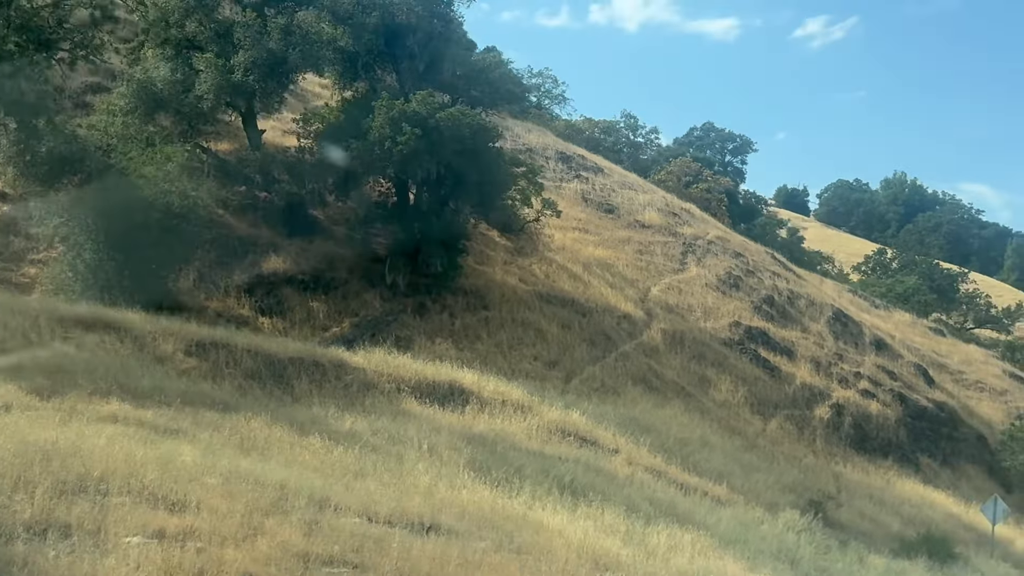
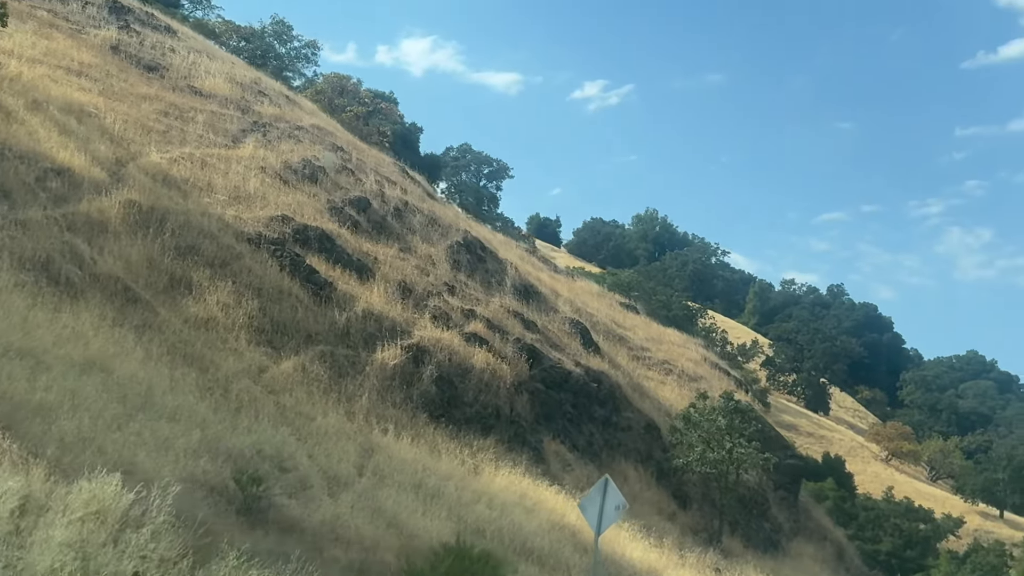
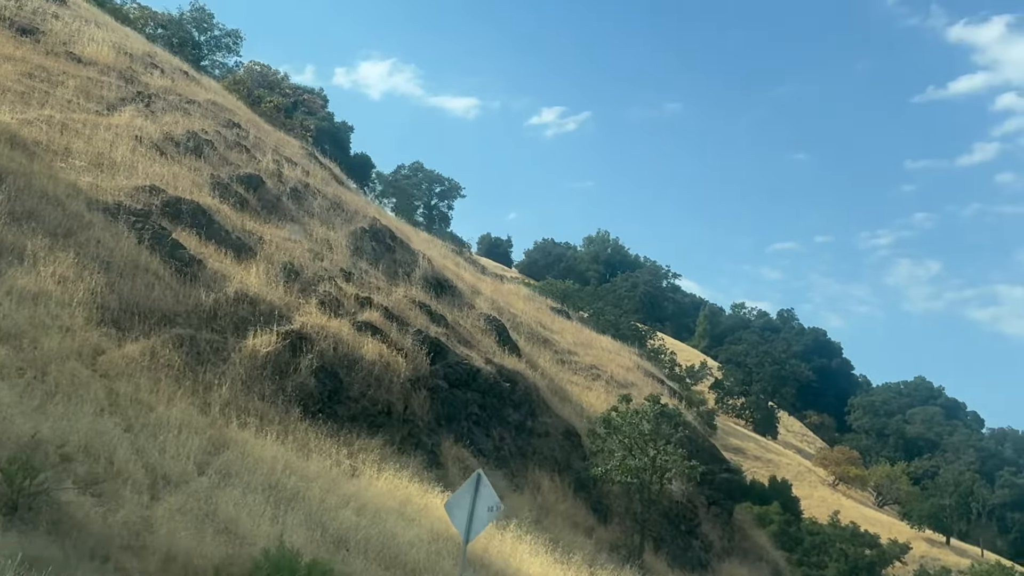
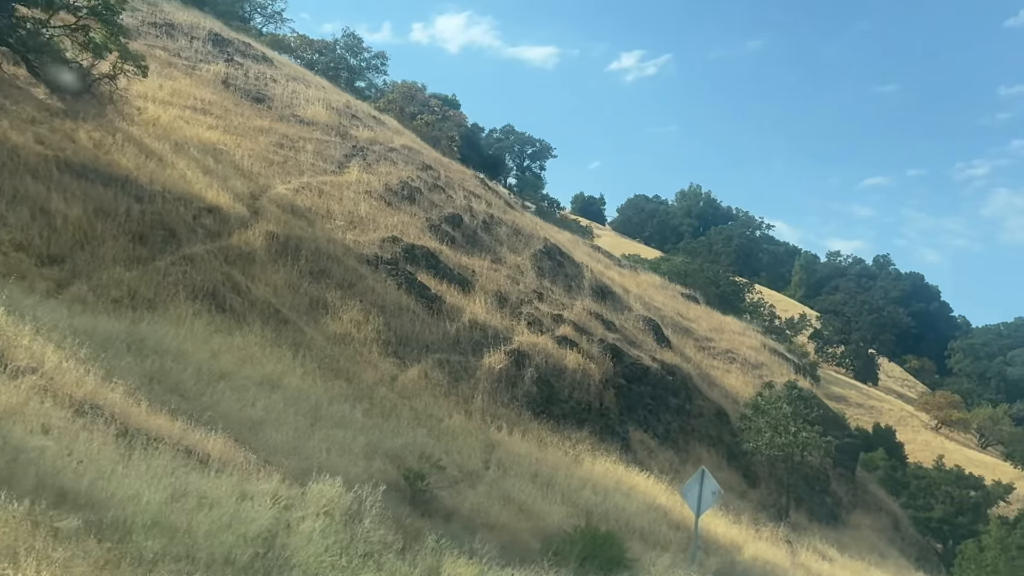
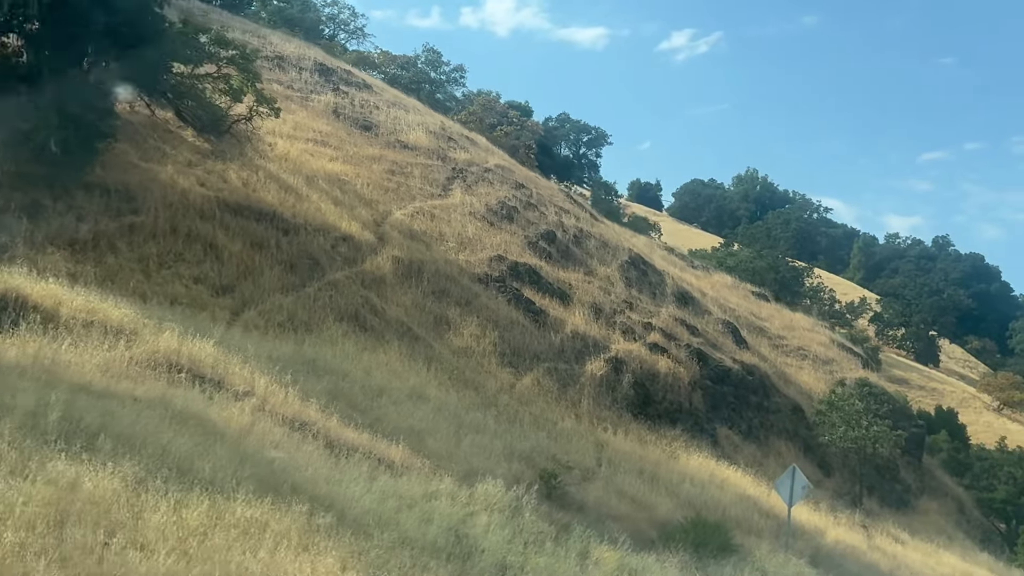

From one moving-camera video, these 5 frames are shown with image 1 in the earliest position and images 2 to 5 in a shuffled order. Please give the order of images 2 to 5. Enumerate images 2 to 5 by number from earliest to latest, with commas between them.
5, 4, 2, 3
